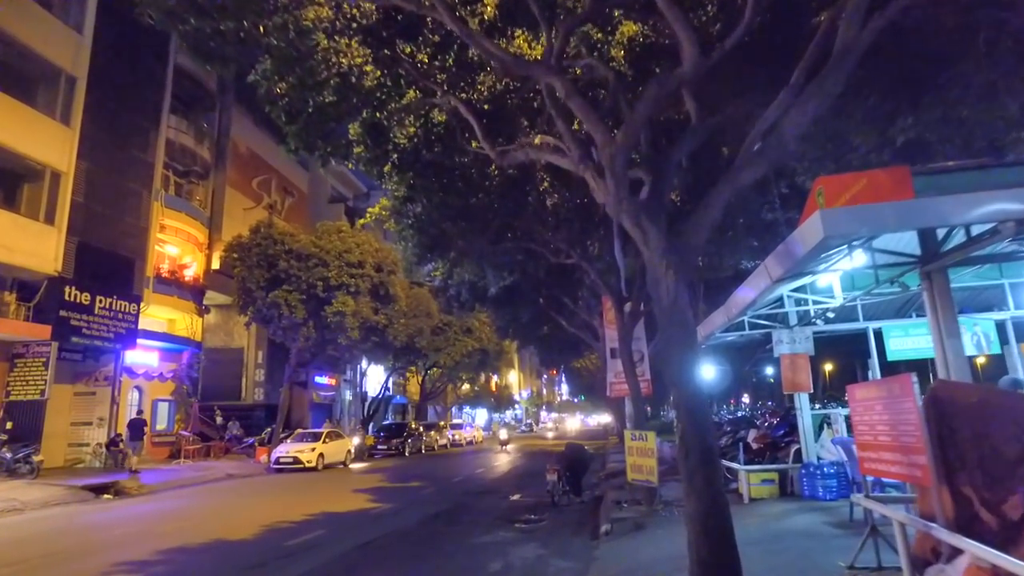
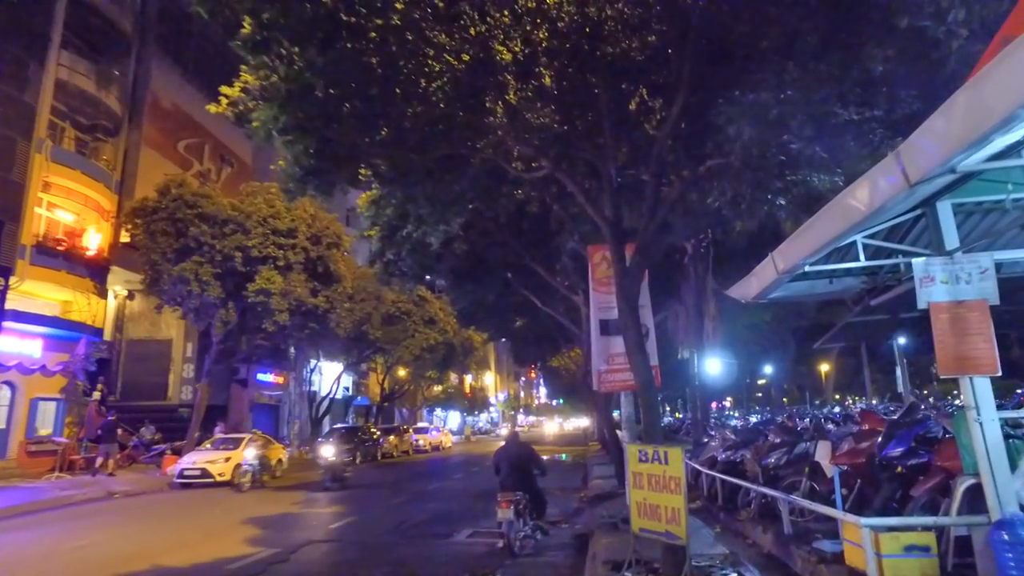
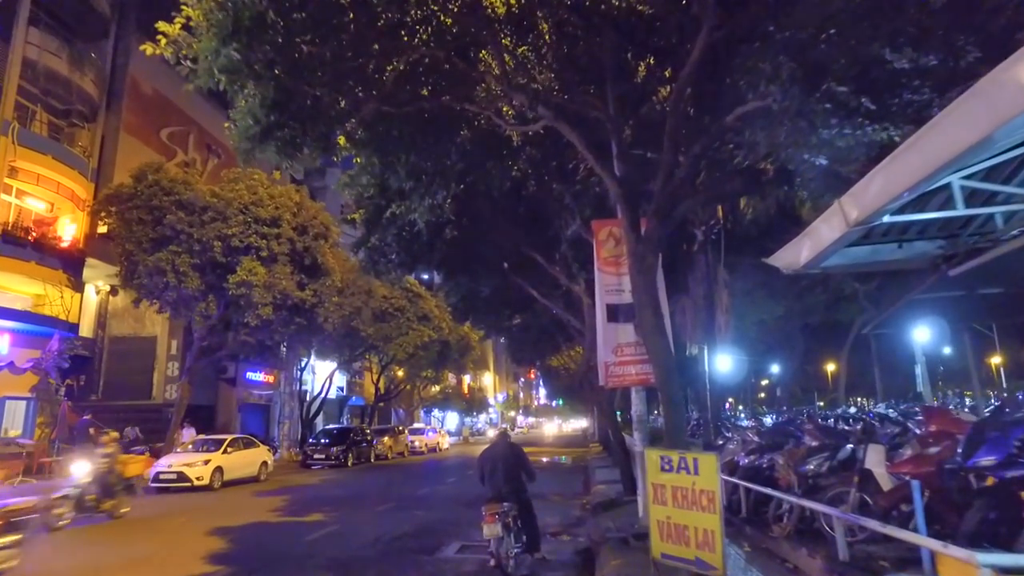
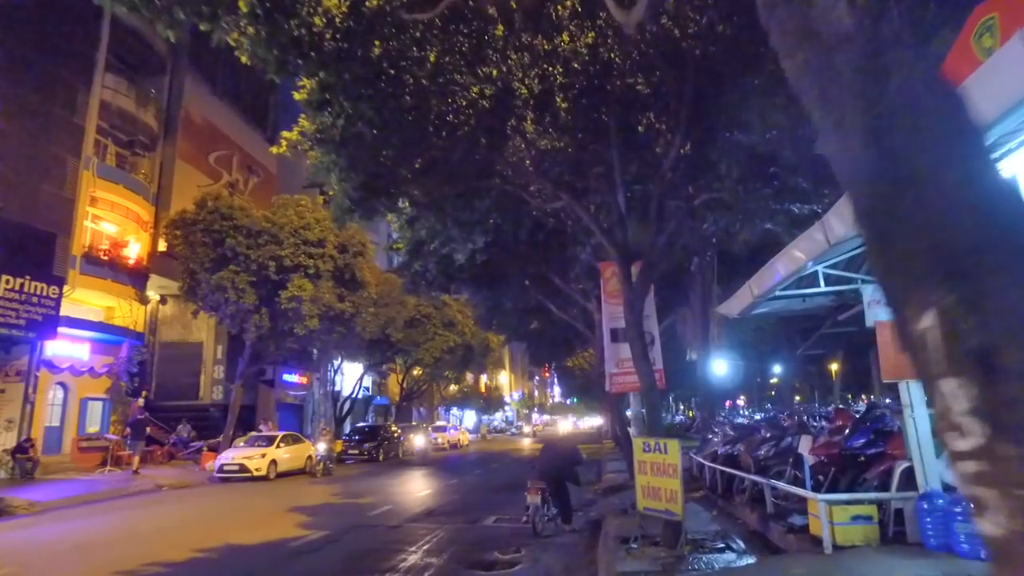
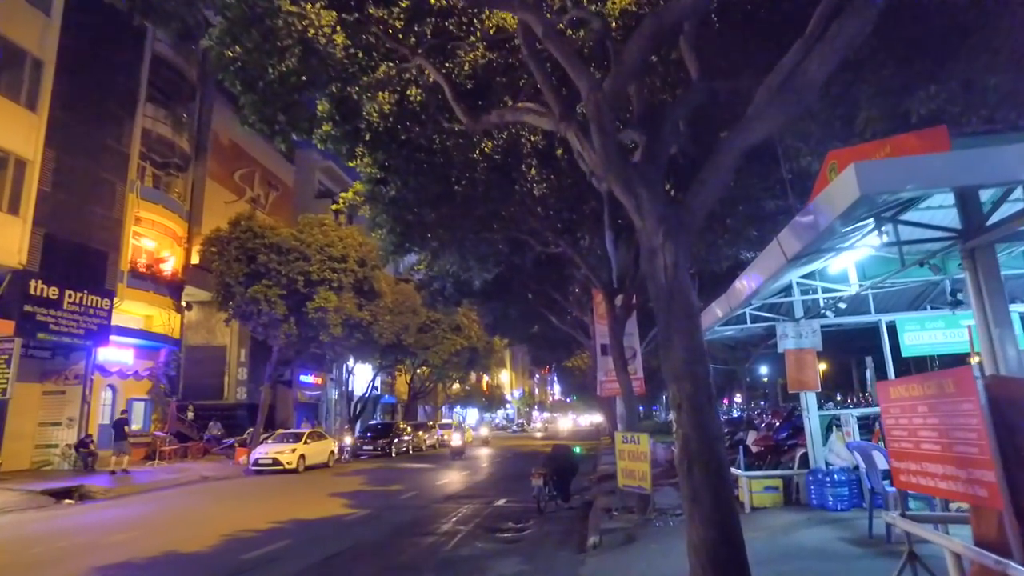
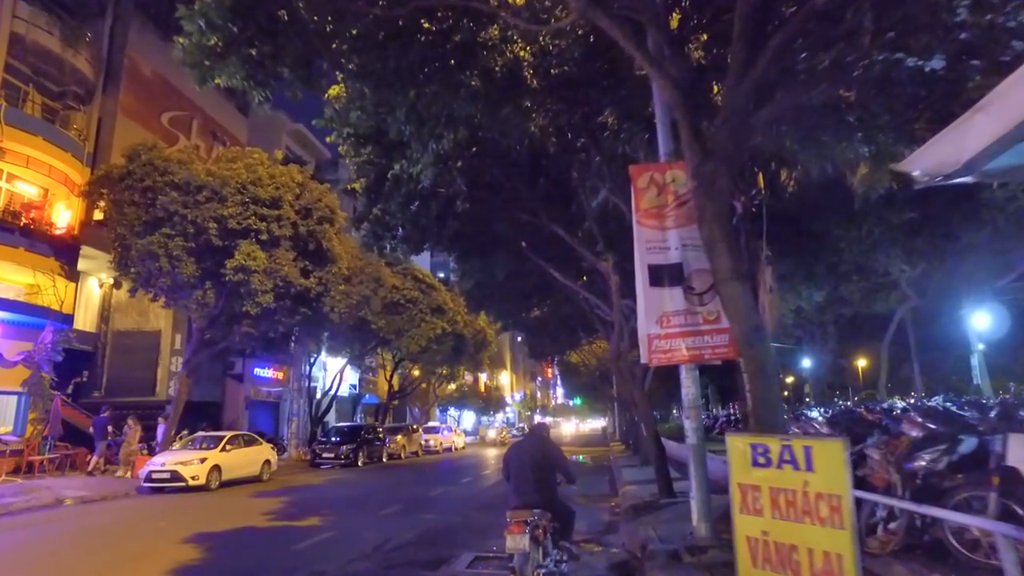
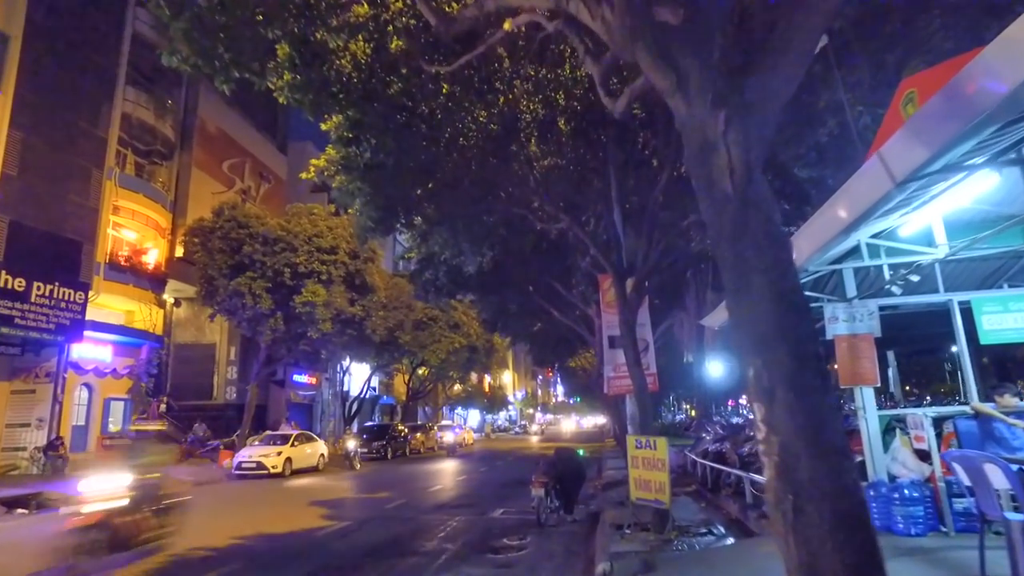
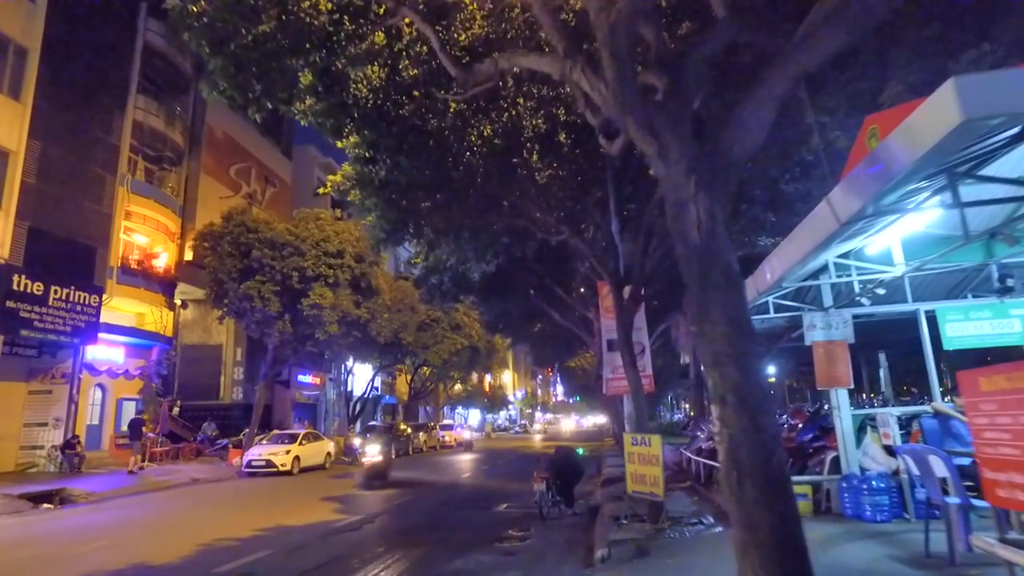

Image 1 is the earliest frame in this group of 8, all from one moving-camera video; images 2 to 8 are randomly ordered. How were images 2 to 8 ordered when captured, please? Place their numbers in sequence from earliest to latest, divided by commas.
5, 8, 7, 4, 2, 3, 6
